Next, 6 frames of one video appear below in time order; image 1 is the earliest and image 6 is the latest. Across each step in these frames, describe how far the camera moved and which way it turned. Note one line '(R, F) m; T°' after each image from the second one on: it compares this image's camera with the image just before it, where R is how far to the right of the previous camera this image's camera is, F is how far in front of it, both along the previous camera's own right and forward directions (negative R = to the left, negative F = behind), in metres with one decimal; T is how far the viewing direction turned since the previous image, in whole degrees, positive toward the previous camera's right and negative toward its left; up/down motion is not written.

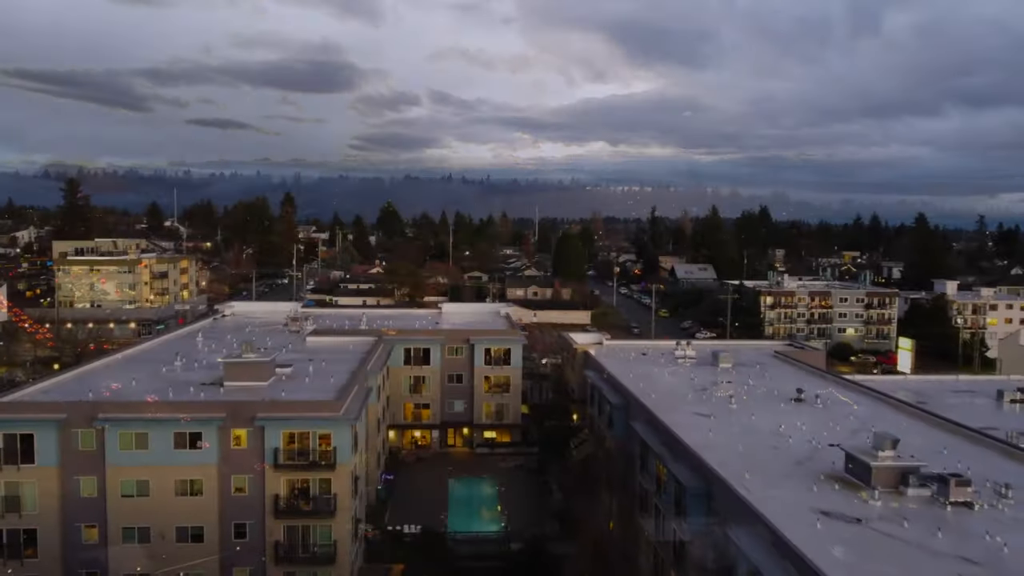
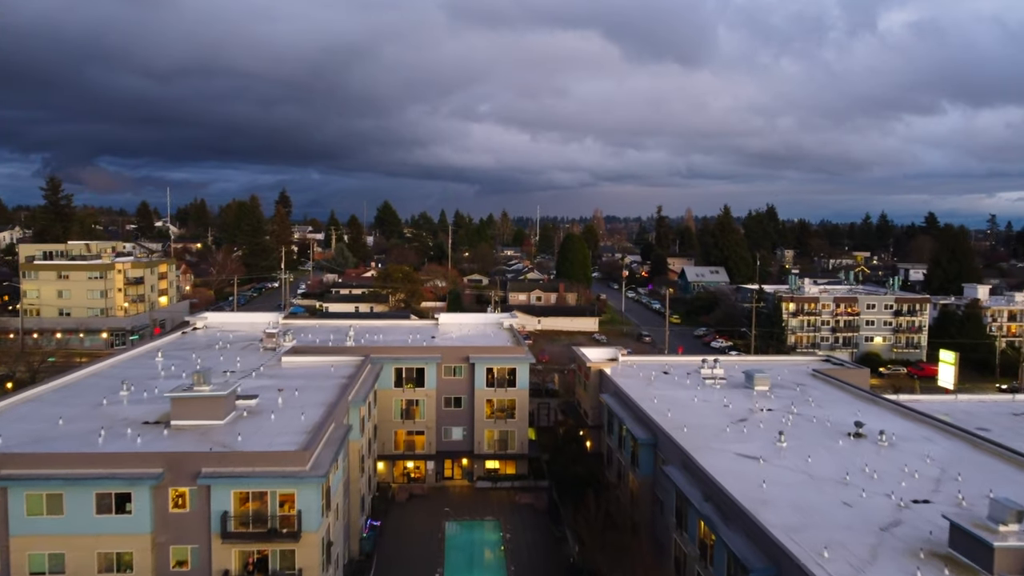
(-0.1, +2.2) m; 0°
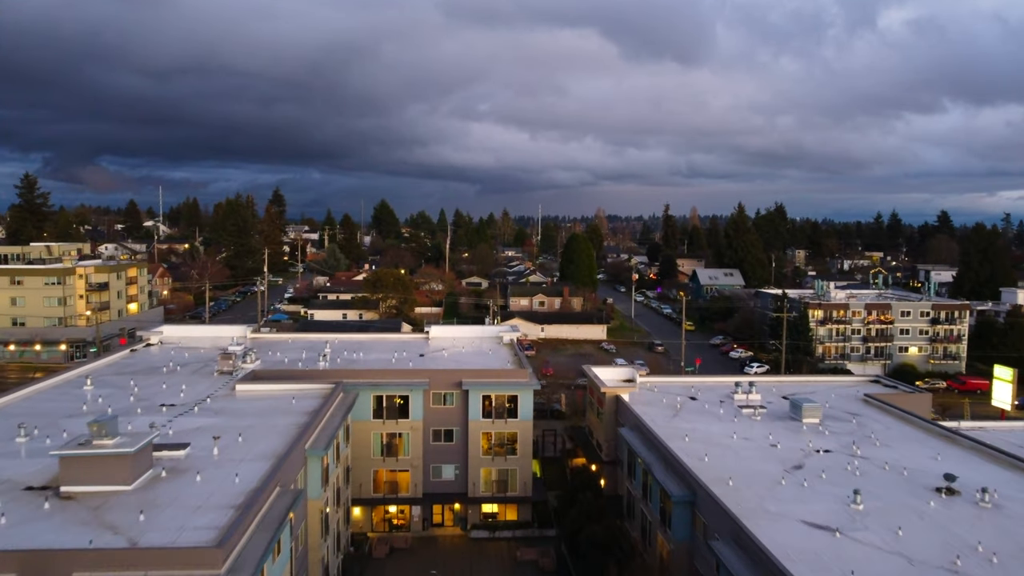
(0.0, +2.5) m; 0°
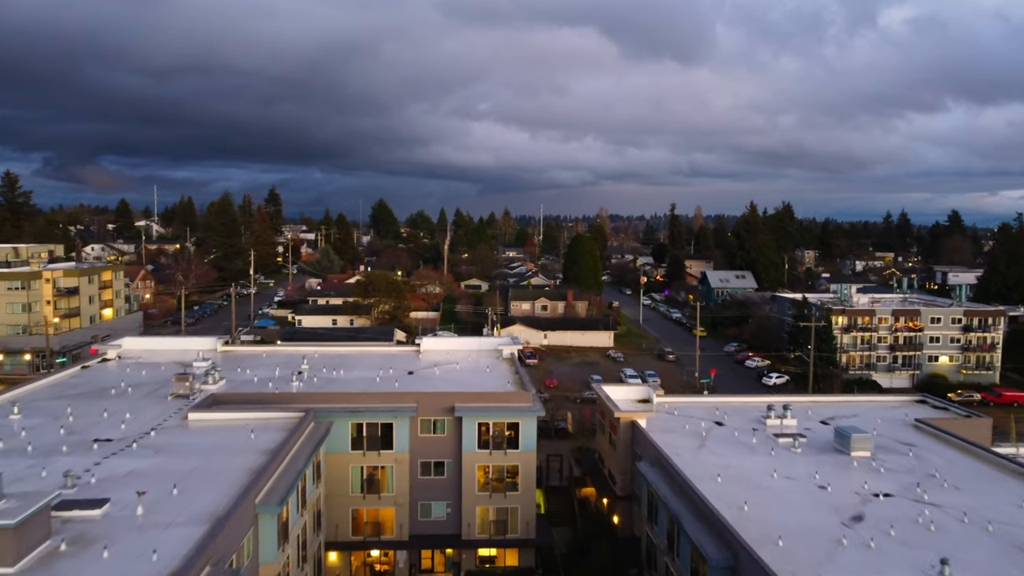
(0.0, +1.8) m; 0°
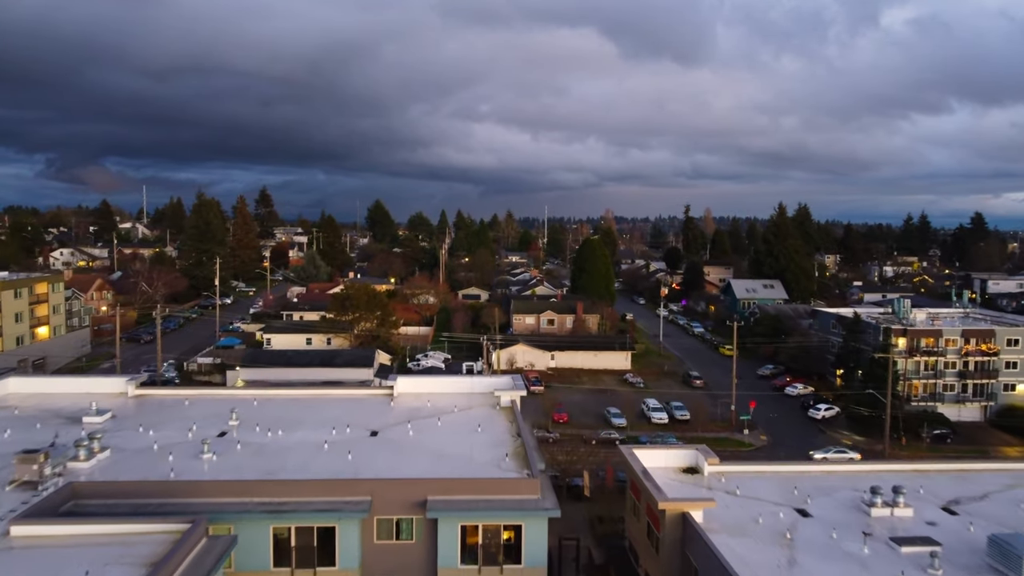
(0.0, +3.7) m; 0°
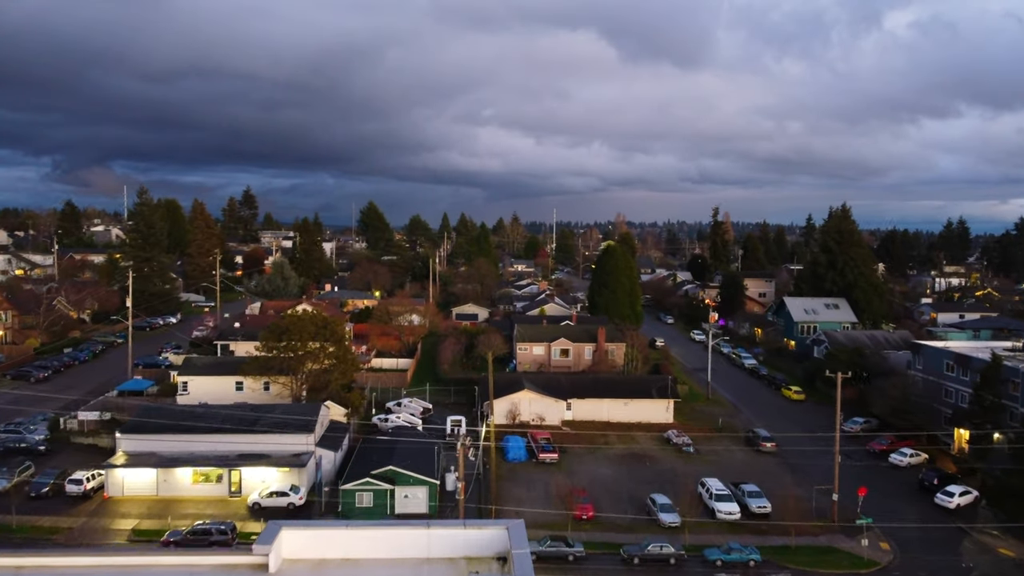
(+0.1, +6.2) m; 0°
